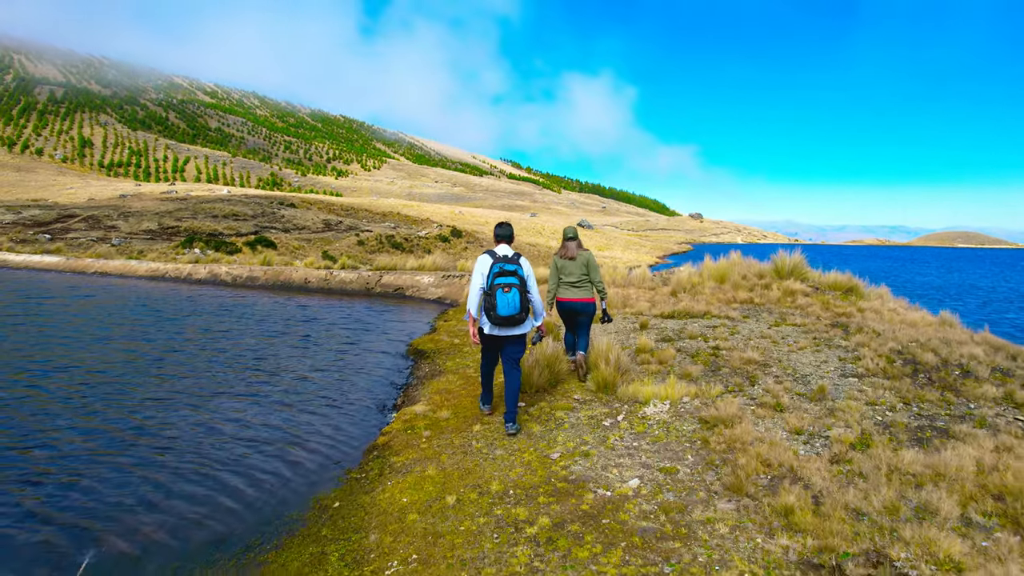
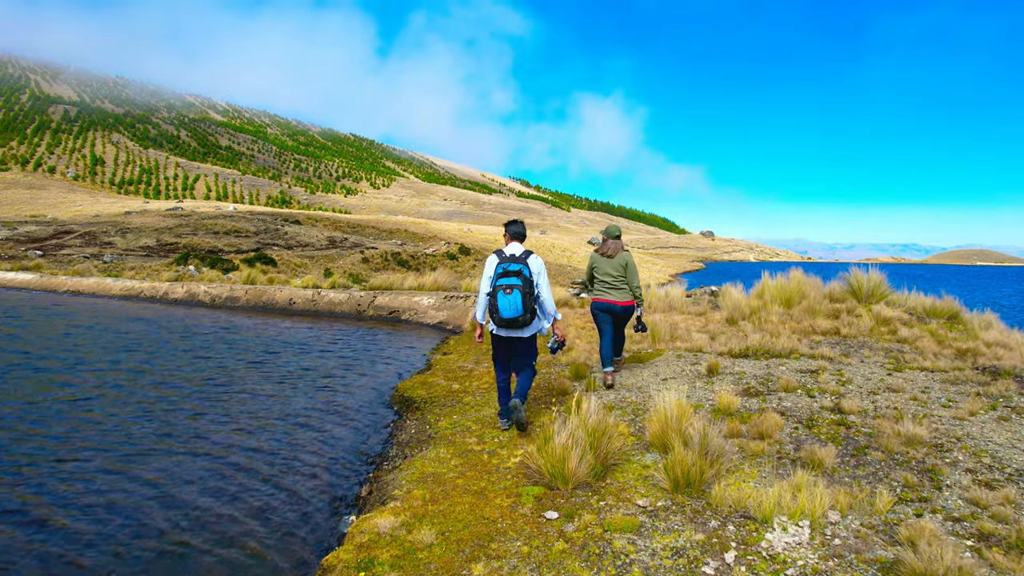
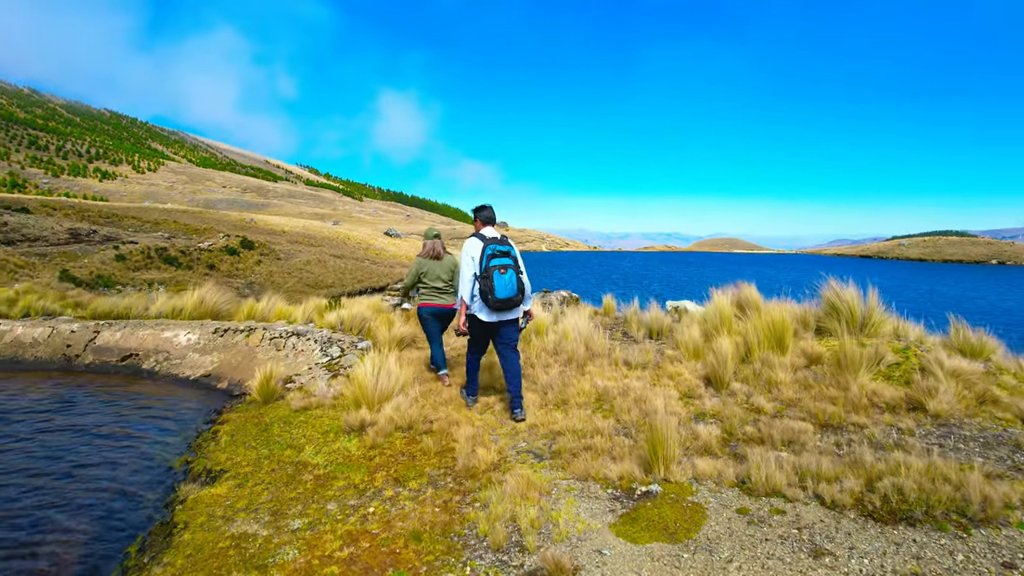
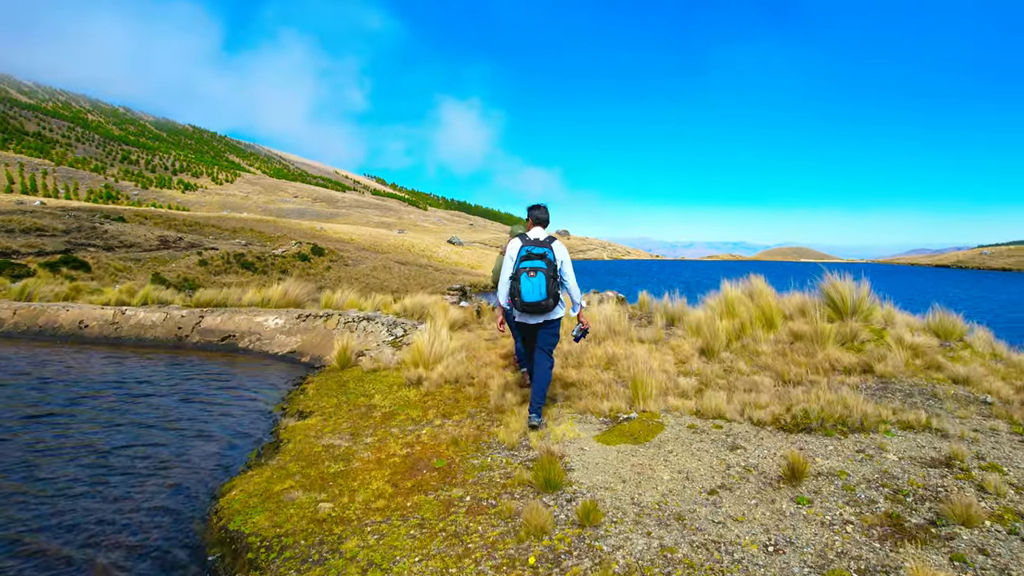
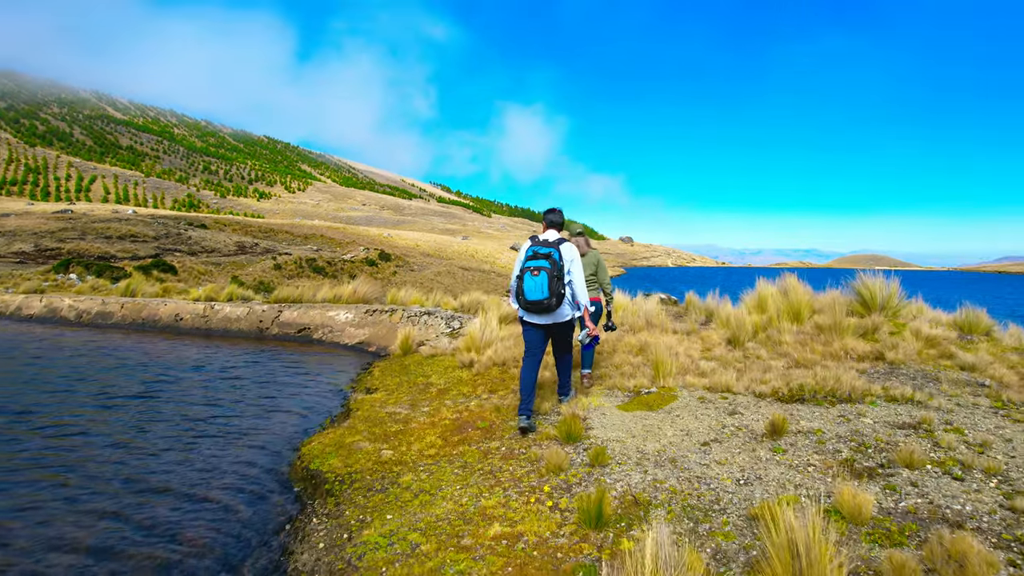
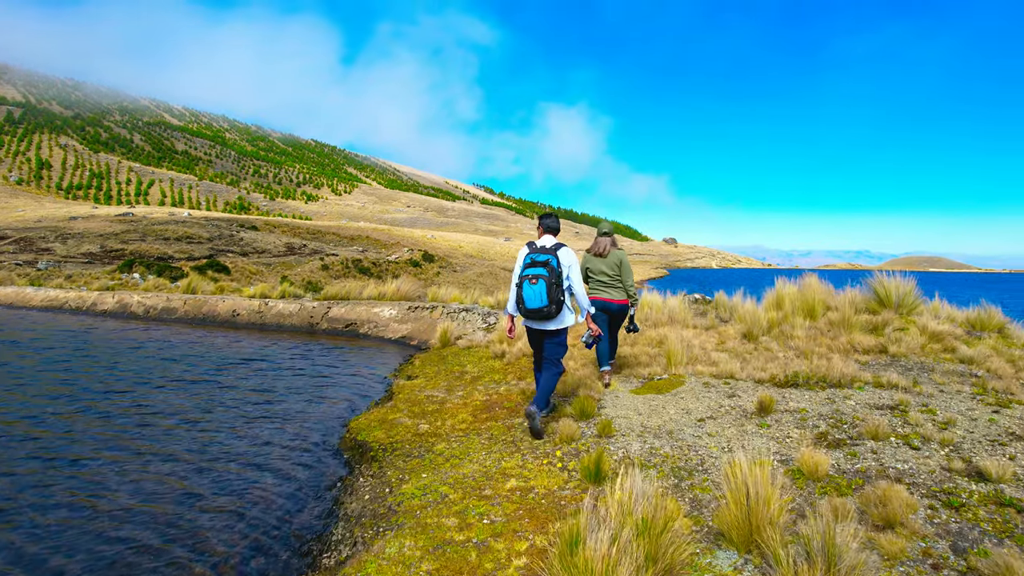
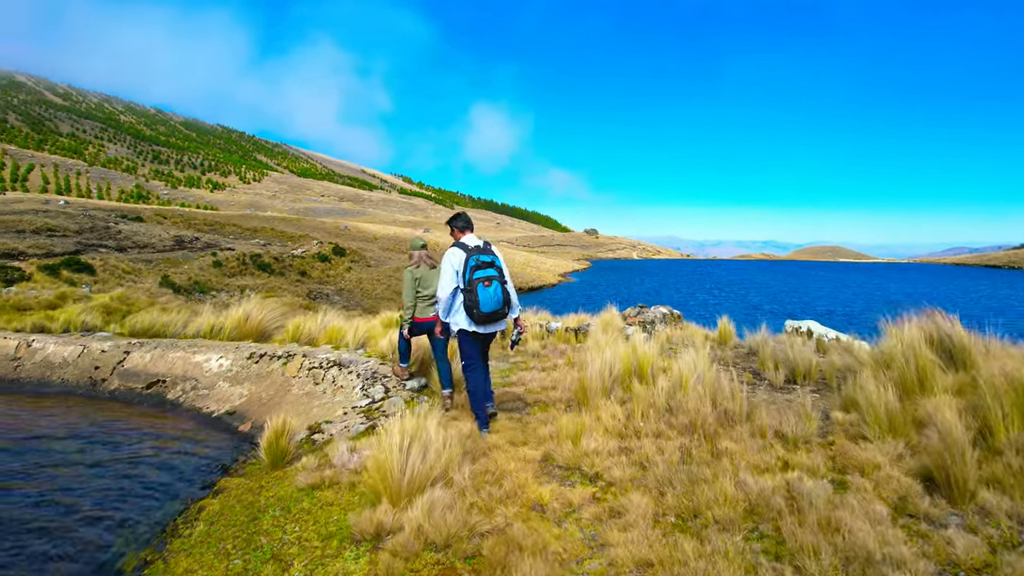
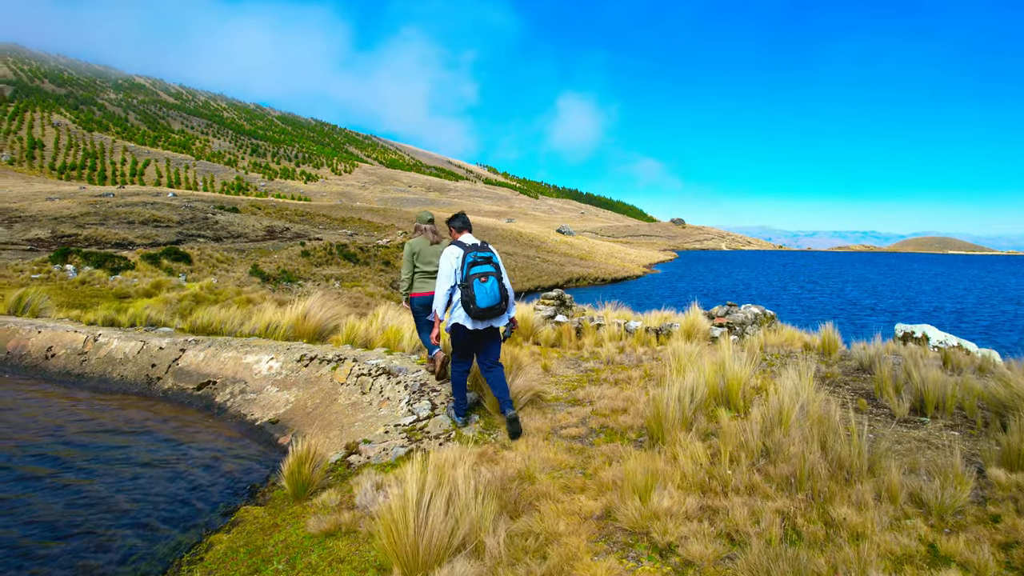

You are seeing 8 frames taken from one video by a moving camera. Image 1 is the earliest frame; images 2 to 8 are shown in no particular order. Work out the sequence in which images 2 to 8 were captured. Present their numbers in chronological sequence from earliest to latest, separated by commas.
2, 6, 5, 4, 3, 7, 8
